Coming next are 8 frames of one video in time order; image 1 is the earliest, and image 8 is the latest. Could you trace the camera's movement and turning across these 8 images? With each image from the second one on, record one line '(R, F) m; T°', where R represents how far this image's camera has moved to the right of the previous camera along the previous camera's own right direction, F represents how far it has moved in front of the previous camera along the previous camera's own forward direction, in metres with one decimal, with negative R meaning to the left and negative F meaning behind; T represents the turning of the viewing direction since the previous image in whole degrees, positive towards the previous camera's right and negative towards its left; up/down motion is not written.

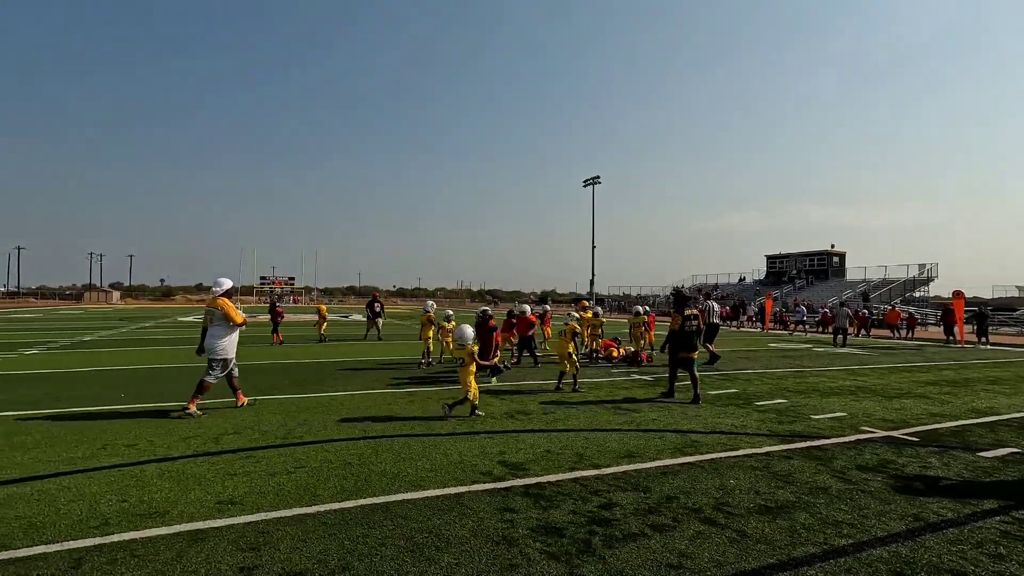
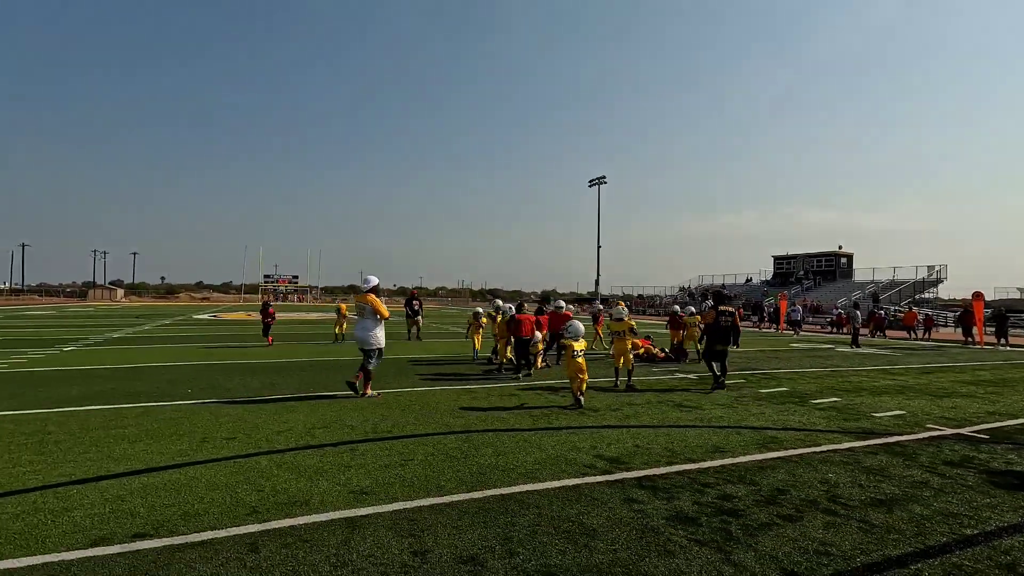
(-0.9, -0.1) m; 0°
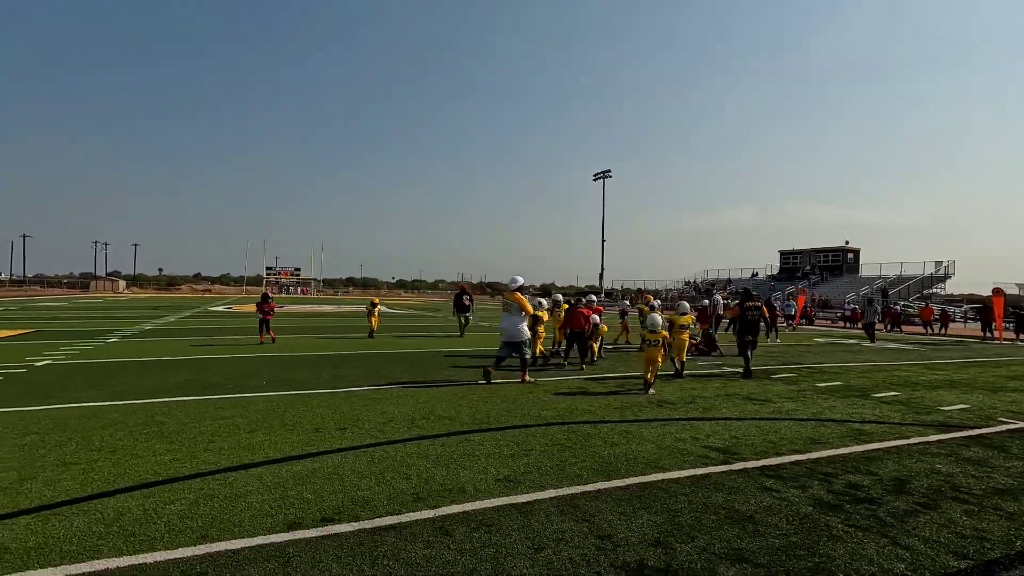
(-1.0, -0.1) m; 0°
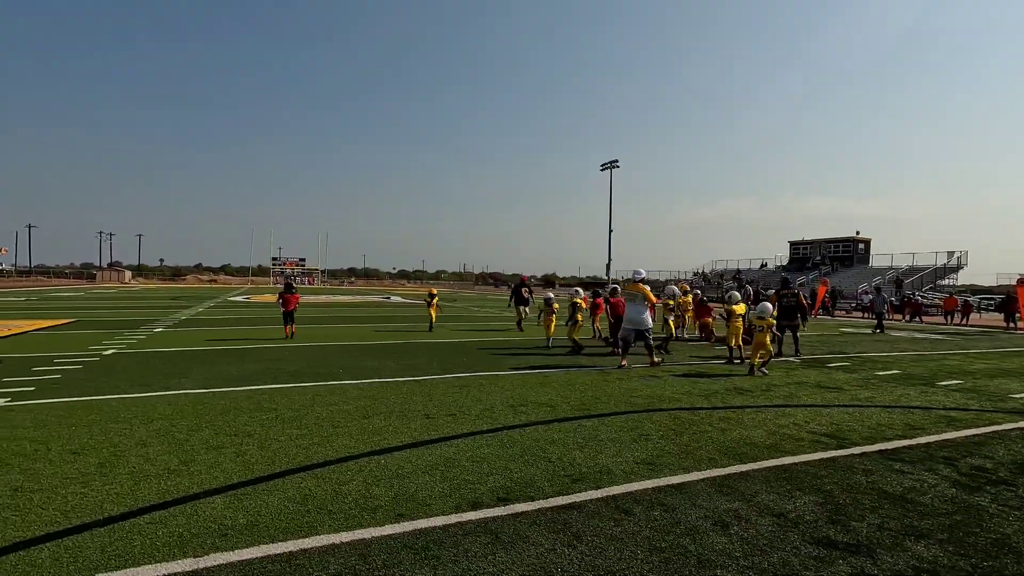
(-1.0, -0.1) m; 0°
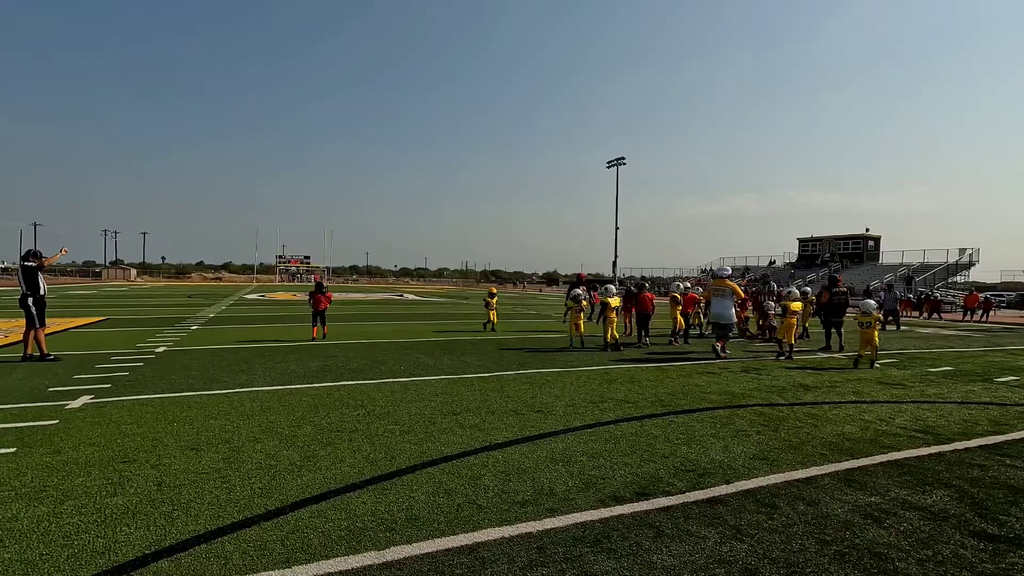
(-0.9, 0.0) m; 0°
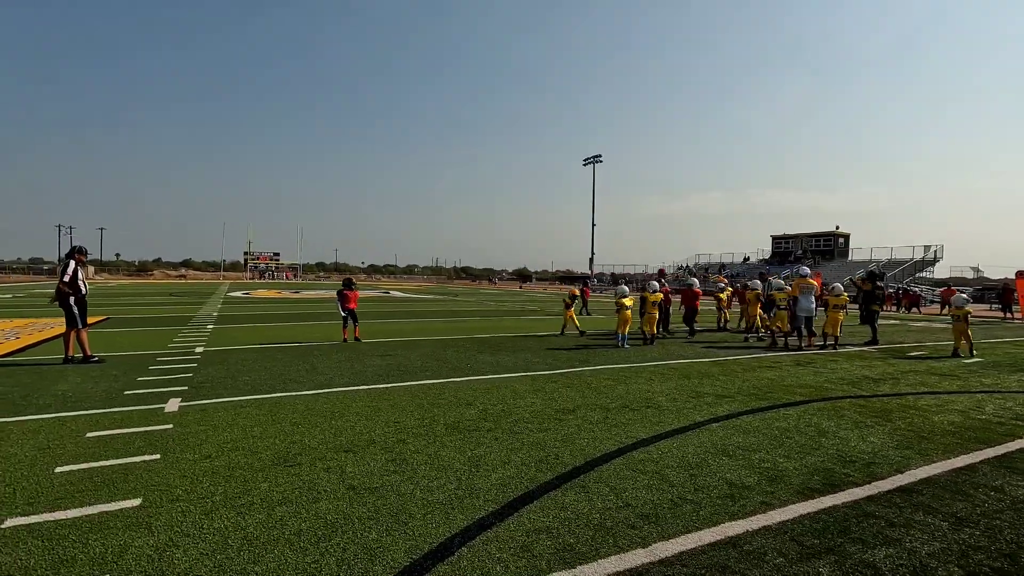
(-1.4, +0.1) m; +3°
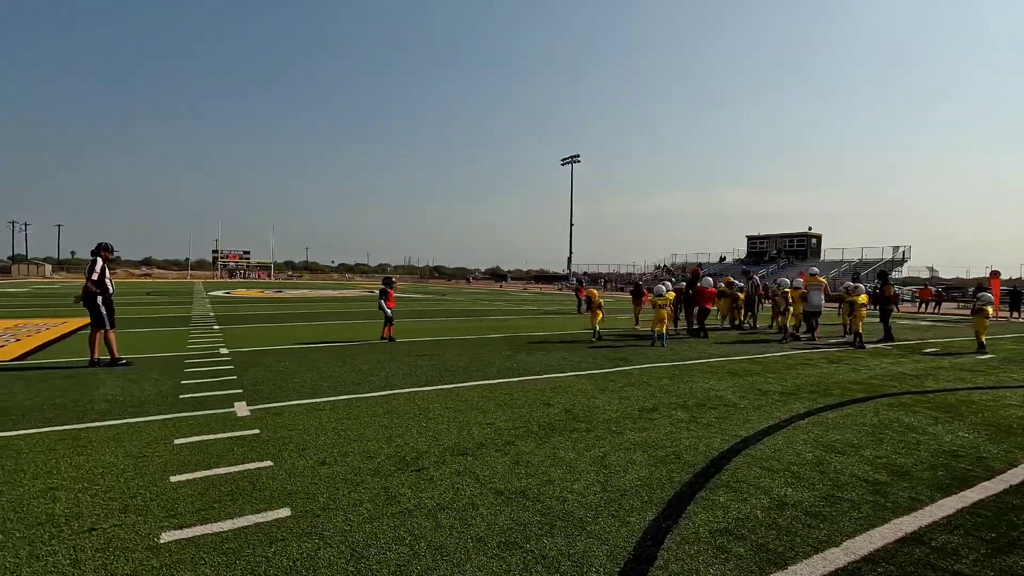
(-1.1, +0.1) m; +3°
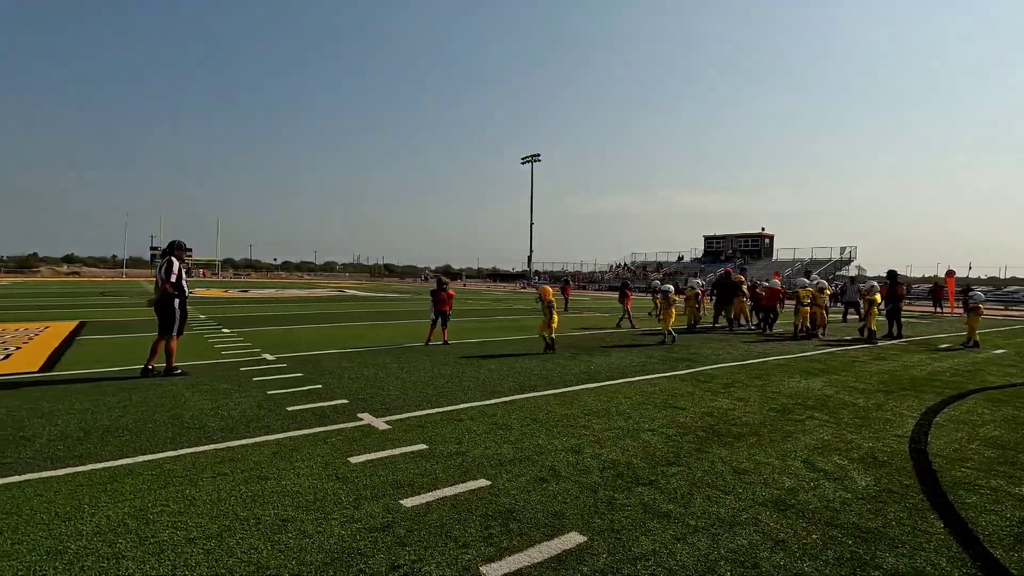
(-1.8, +0.3) m; +5°
